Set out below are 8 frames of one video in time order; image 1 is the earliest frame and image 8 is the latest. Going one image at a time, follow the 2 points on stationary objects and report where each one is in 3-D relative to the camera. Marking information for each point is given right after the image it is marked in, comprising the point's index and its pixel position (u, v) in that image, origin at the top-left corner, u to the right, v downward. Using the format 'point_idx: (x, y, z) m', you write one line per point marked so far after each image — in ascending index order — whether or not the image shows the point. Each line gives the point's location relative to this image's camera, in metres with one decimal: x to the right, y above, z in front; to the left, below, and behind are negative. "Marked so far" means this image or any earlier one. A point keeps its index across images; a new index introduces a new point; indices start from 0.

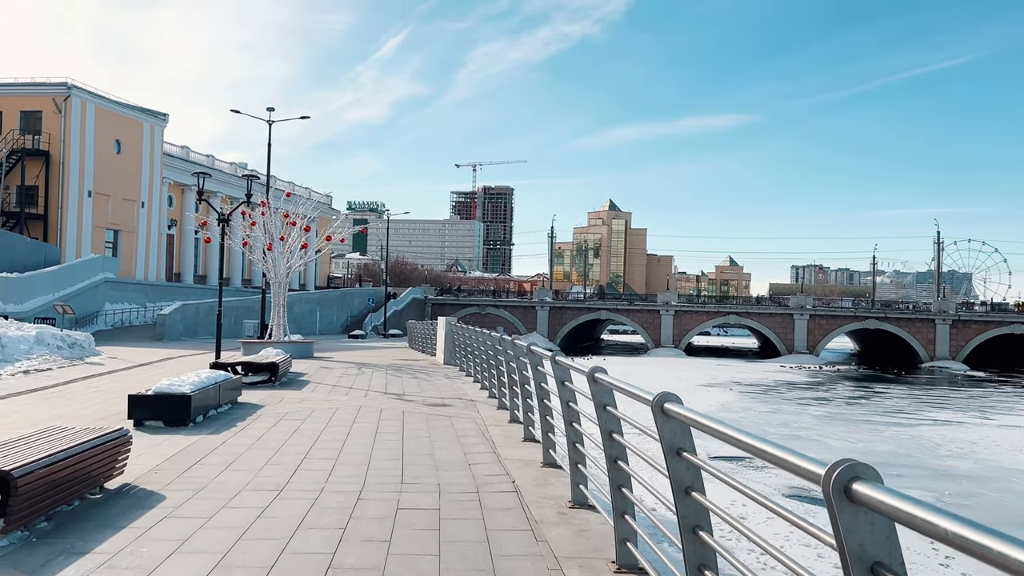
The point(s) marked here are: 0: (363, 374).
0: (-3.1, -1.8, +18.7) m
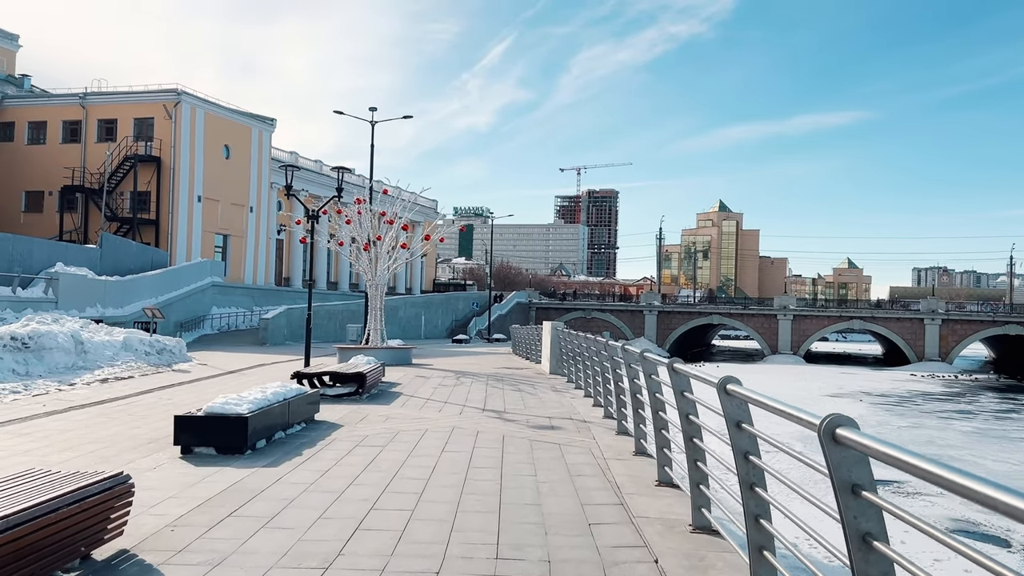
0: (-1.0, -1.8, +16.8) m
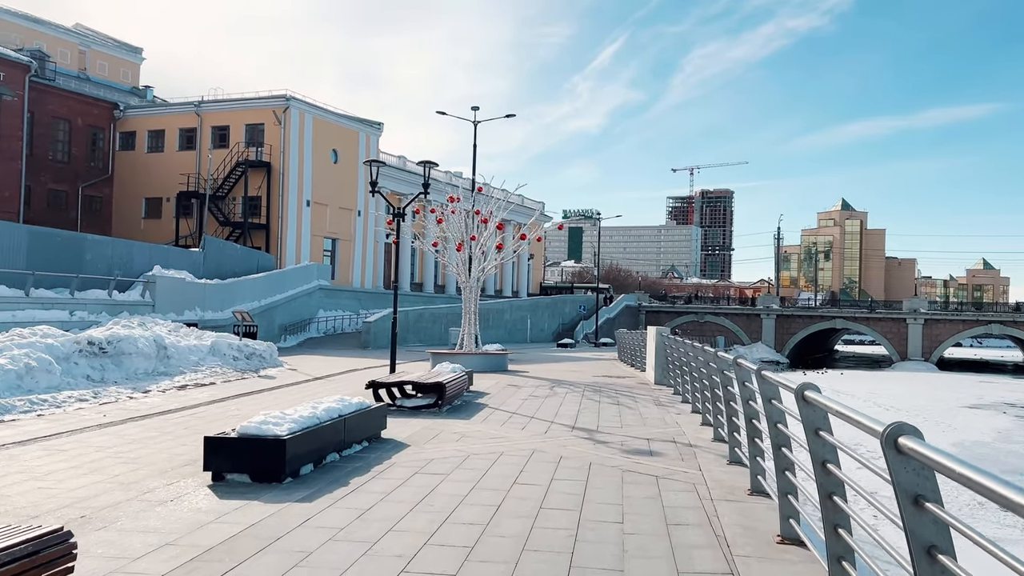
0: (+0.7, -1.9, +15.3) m
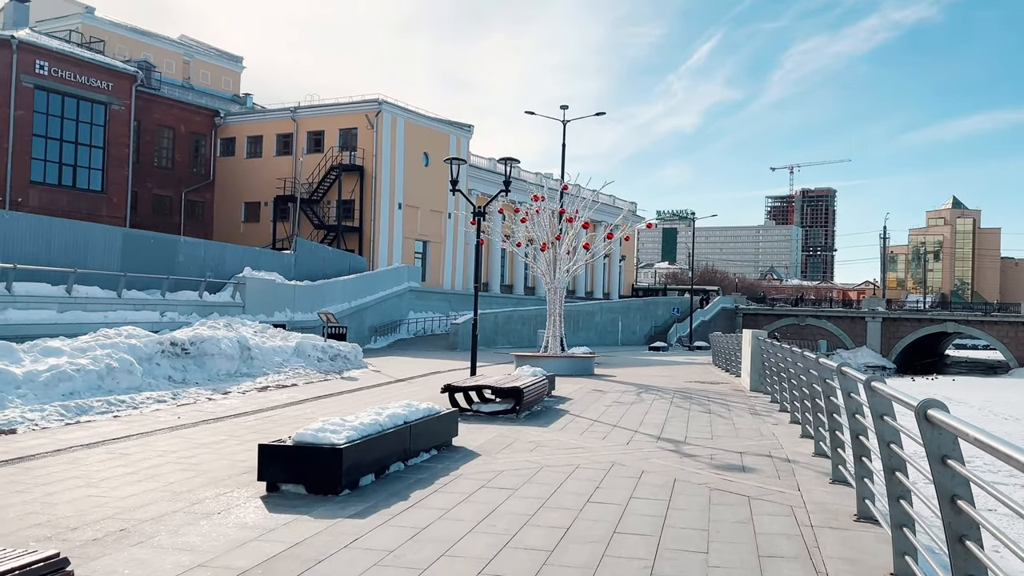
0: (+2.1, -1.9, +14.5) m
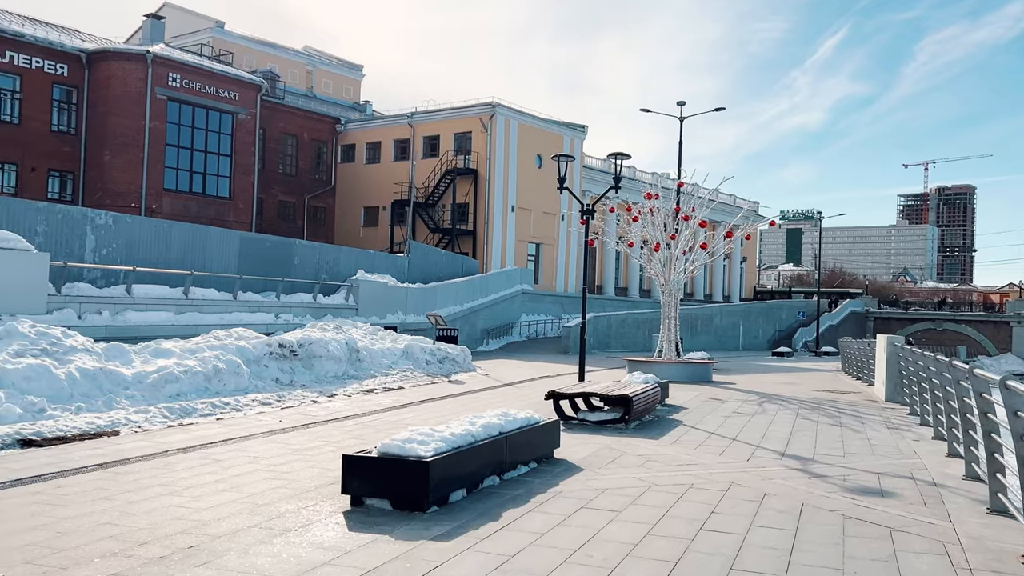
0: (+3.7, -1.9, +13.4) m
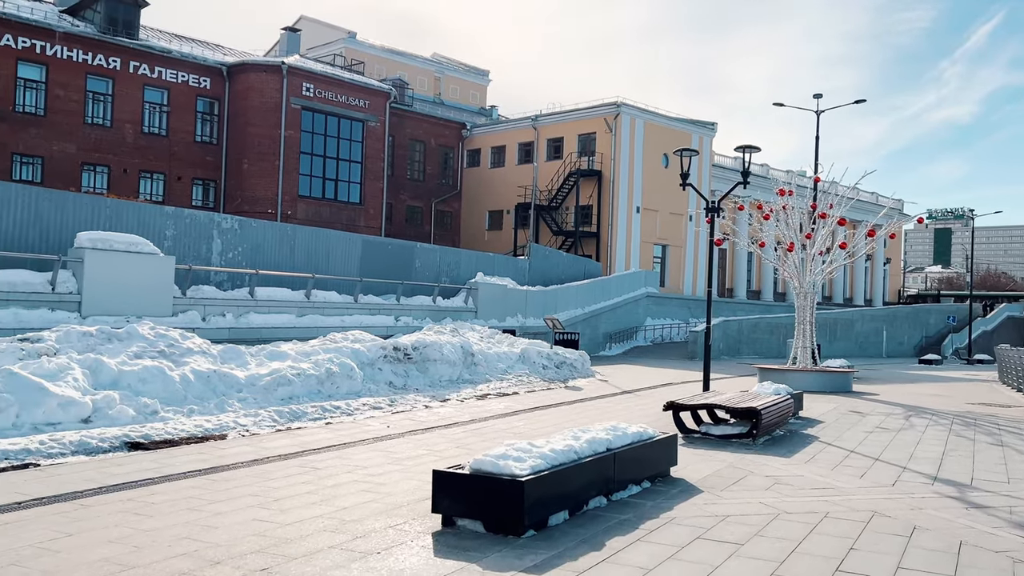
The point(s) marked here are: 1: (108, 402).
0: (+5.4, -1.9, +12.1) m
1: (-4.4, -1.2, +9.8) m
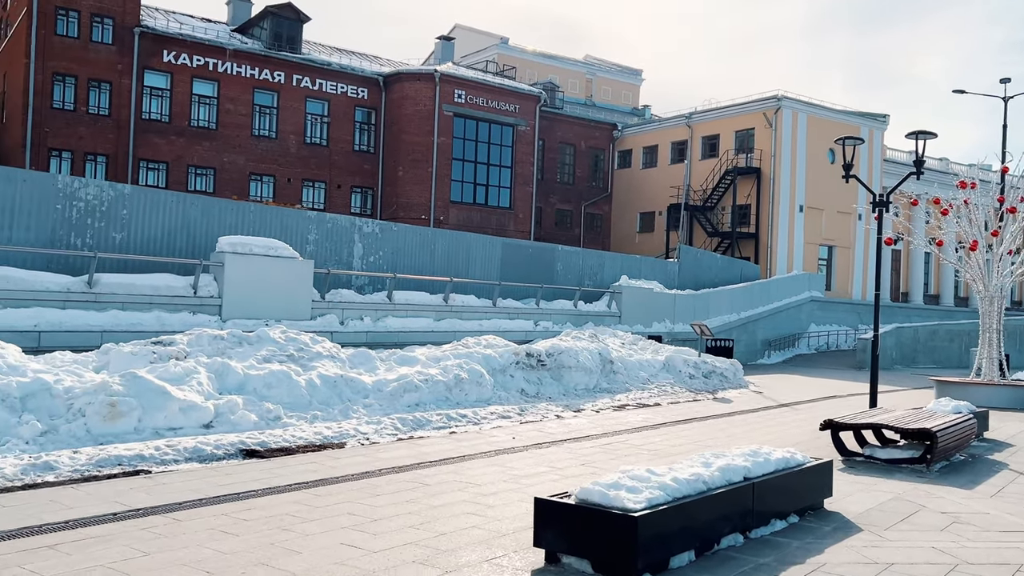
0: (+7.0, -2.0, +10.3) m
1: (-3.0, -1.3, +9.6) m
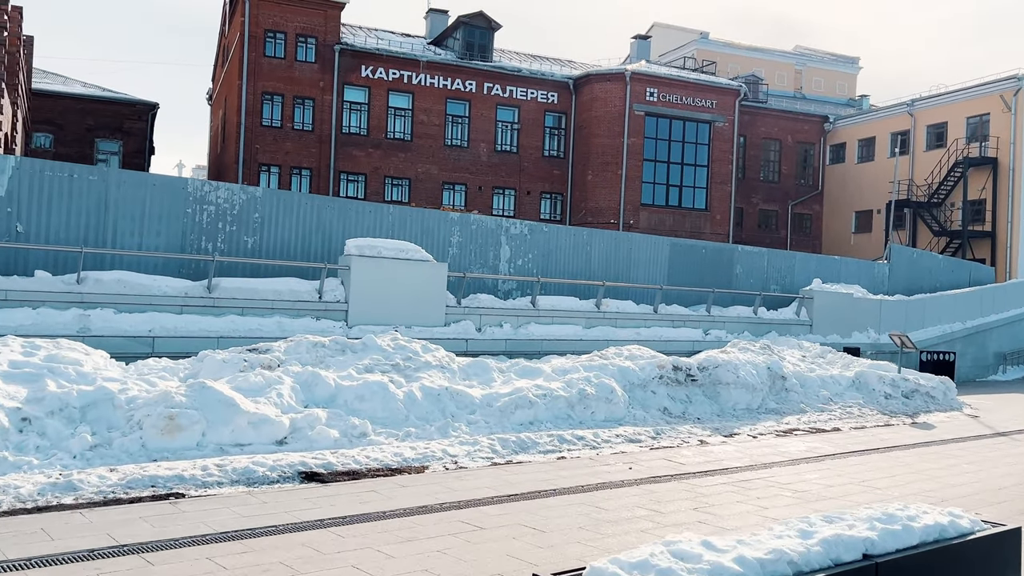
0: (+7.9, -1.9, +7.0) m
1: (-2.0, -1.3, +8.8) m
